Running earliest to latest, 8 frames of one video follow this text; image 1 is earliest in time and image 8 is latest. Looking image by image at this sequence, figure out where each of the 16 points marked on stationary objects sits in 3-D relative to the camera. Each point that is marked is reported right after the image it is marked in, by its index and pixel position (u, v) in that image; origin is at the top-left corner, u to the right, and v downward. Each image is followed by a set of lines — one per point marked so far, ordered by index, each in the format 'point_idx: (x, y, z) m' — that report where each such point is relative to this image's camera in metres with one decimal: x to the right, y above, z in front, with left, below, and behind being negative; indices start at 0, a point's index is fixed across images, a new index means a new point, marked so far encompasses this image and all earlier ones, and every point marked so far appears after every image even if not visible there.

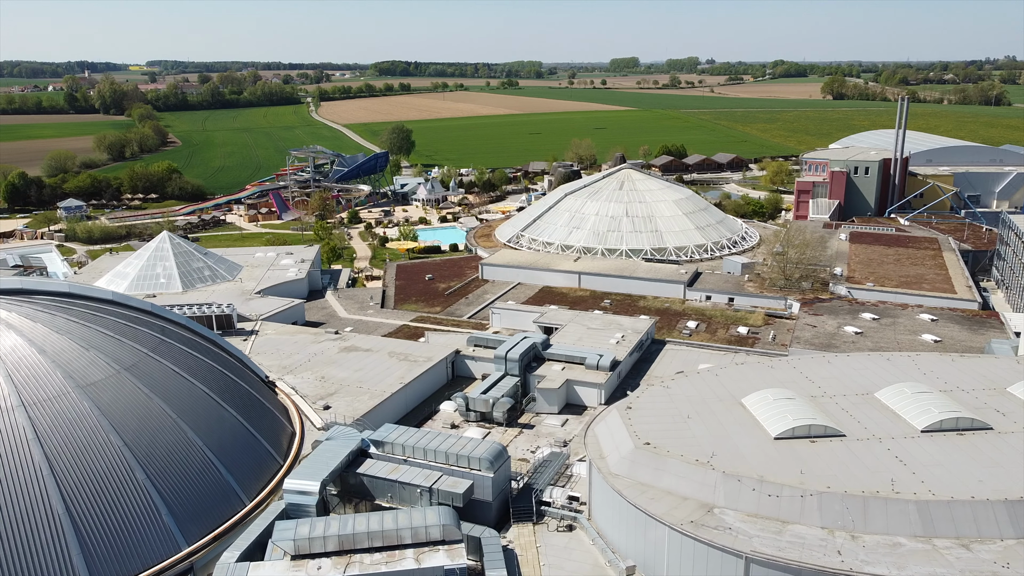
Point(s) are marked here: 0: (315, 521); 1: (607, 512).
0: (-2.7, -3.3, +16.2) m
1: (+1.4, -3.3, +17.1) m
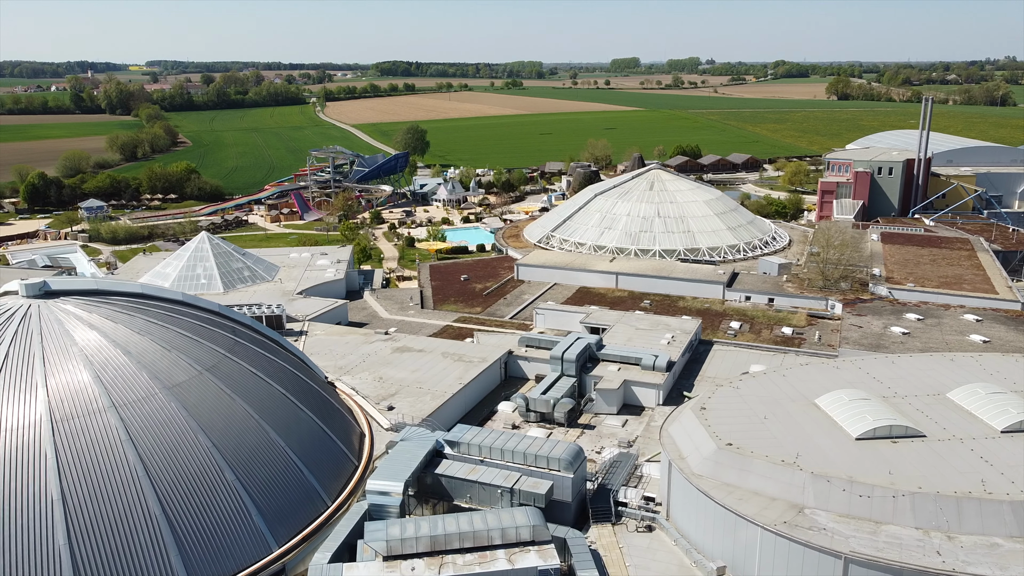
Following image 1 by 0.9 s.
0: (-1.5, -3.3, +16.2) m
1: (+2.6, -3.3, +17.2) m
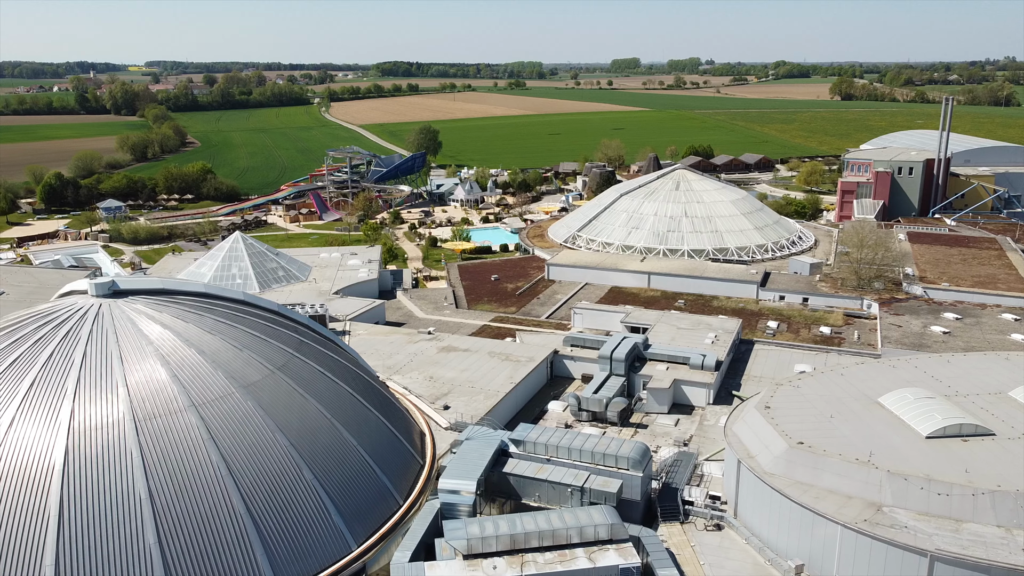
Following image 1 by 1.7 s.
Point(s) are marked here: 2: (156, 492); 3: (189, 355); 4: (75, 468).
0: (-0.4, -3.3, +16.3) m
1: (+3.7, -3.3, +17.2) m
2: (-4.4, -2.5, +14.3) m
3: (-4.6, -1.0, +16.6) m
4: (-5.3, -2.2, +14.2) m
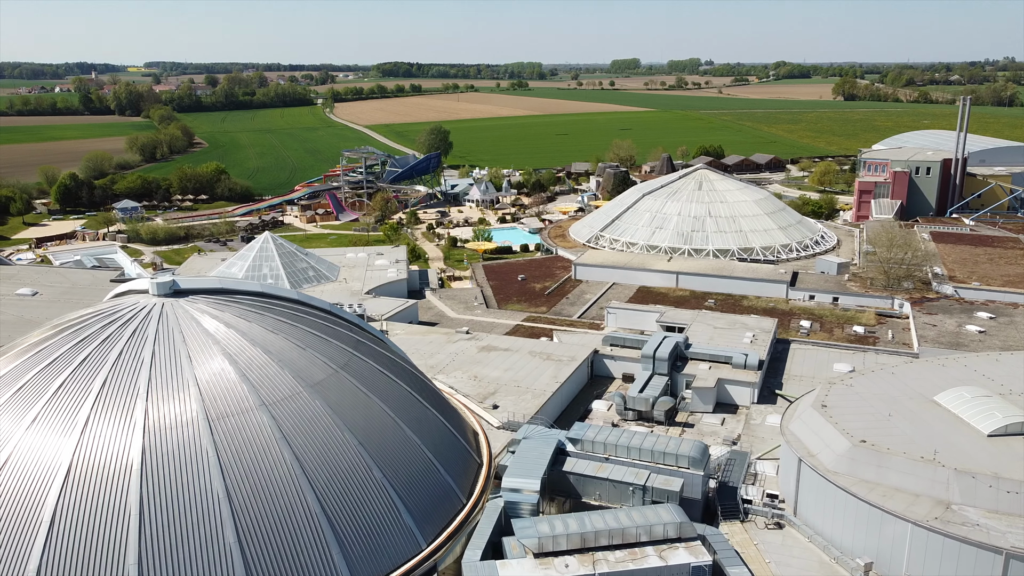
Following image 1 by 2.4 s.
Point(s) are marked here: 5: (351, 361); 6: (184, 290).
0: (+0.5, -3.2, +16.3) m
1: (+4.6, -3.3, +17.2) m
2: (-3.4, -2.5, +14.3) m
3: (-3.6, -0.9, +16.6) m
4: (-4.4, -2.2, +14.2) m
5: (-2.5, -1.1, +17.9) m
6: (-5.1, 0.0, +18.3) m
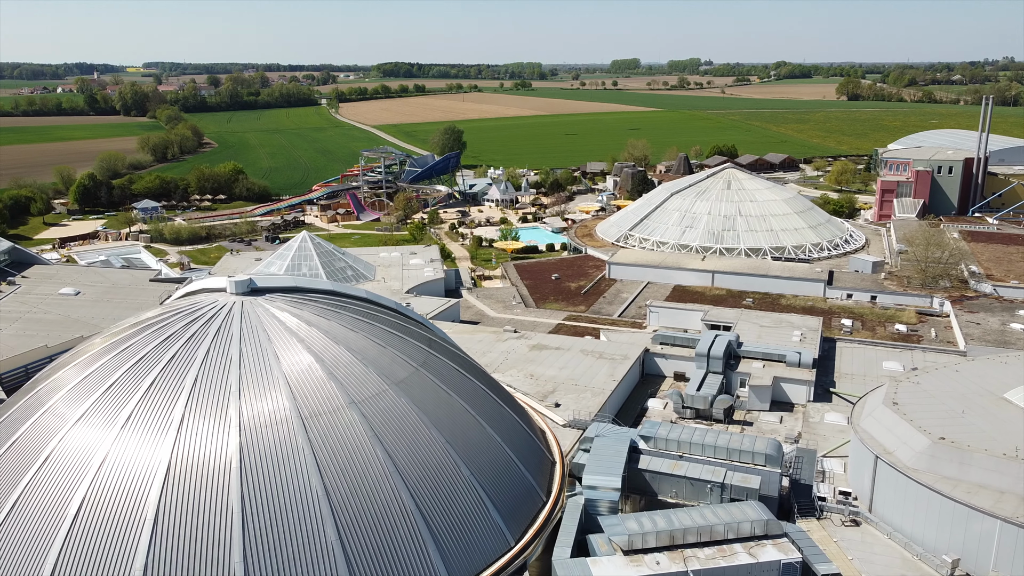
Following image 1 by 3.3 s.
0: (+1.7, -3.2, +16.3) m
1: (+5.8, -3.2, +17.2) m
2: (-2.2, -2.5, +14.3) m
3: (-2.4, -0.9, +16.6) m
4: (-3.2, -2.2, +14.3) m
5: (-1.3, -1.1, +17.9) m
6: (-3.9, 0.0, +18.3) m
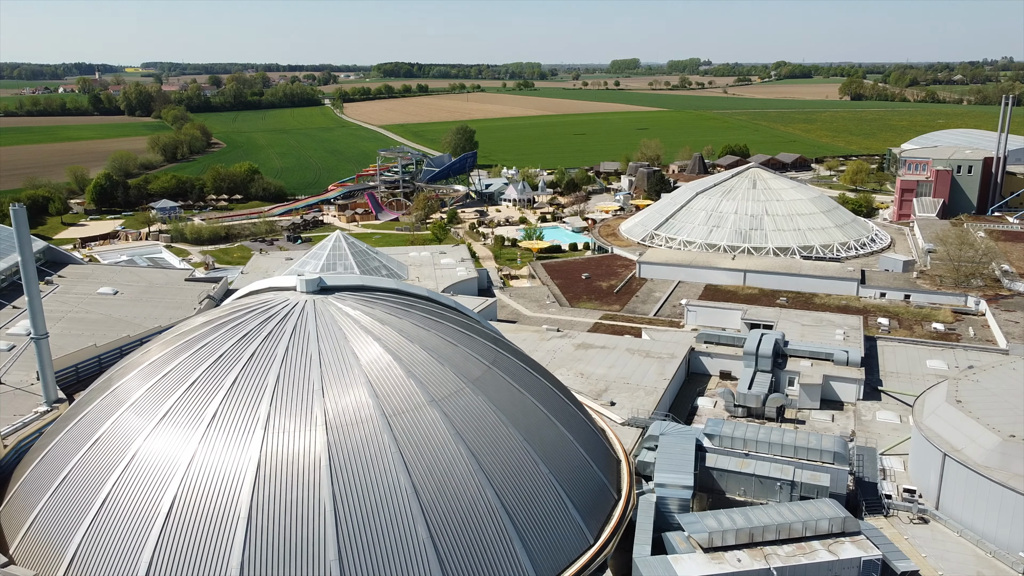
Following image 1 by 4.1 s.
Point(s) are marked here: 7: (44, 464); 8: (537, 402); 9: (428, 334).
0: (+2.8, -3.2, +16.3) m
1: (+6.9, -3.2, +17.3) m
2: (-1.1, -2.4, +14.4) m
3: (-1.4, -0.9, +16.6) m
4: (-2.1, -2.1, +14.3) m
5: (-0.2, -1.1, +17.9) m
6: (-2.9, 0.0, +18.3) m
7: (-6.3, -2.4, +15.9) m
8: (+0.4, -1.7, +17.4) m
9: (-1.3, -0.7, +17.3) m
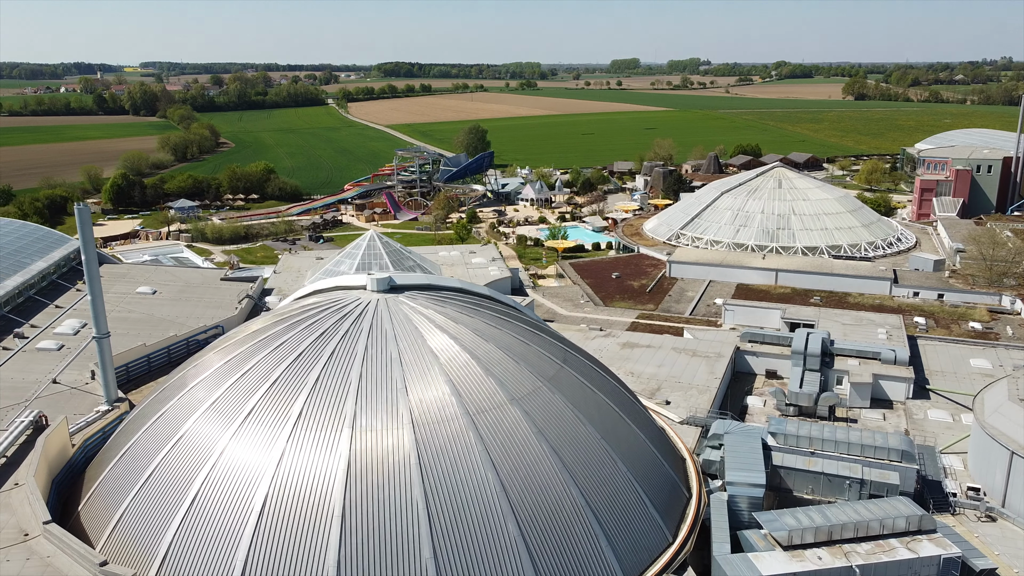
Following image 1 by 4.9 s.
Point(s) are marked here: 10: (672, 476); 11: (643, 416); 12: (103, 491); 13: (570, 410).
0: (+3.9, -3.2, +16.4) m
1: (+8.0, -3.2, +17.4) m
2: (-0.1, -2.4, +14.4) m
3: (-0.3, -0.9, +16.6) m
4: (-1.0, -2.1, +14.3) m
5: (+0.9, -1.0, +18.0) m
6: (-1.8, 0.0, +18.3) m
7: (-5.3, -2.4, +15.9) m
8: (+1.4, -1.7, +17.4) m
9: (-0.2, -0.7, +17.3) m
10: (+2.4, -2.8, +17.2) m
11: (+2.1, -2.1, +18.3) m
12: (-5.5, -2.7, +15.7) m
13: (+0.8, -1.7, +16.2) m
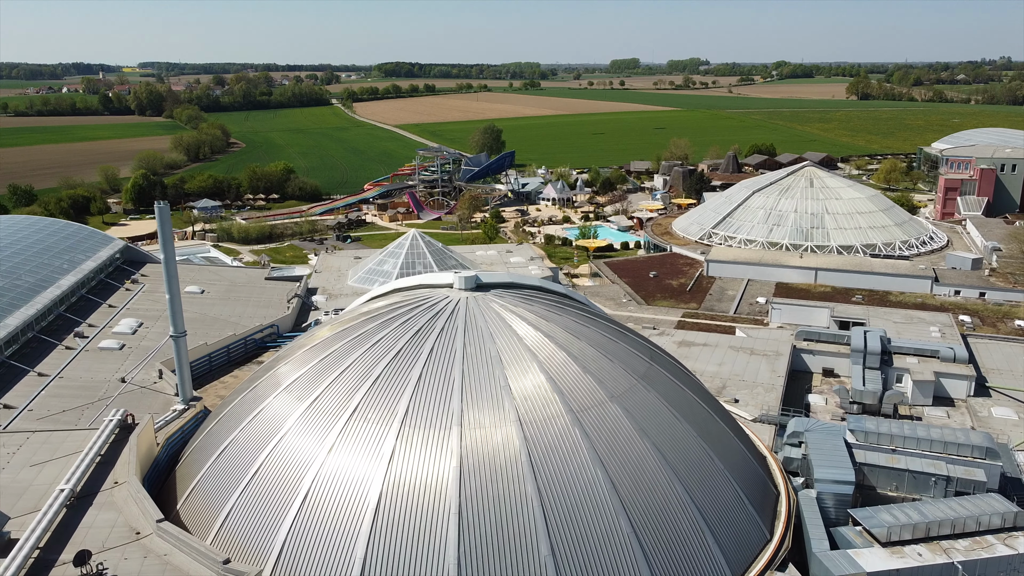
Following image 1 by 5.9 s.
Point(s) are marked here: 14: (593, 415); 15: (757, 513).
0: (+5.2, -3.1, +16.4) m
1: (+9.3, -3.1, +17.4) m
2: (+1.3, -2.4, +14.4) m
3: (+1.0, -0.8, +16.7) m
4: (+0.4, -2.1, +14.3) m
5: (+2.2, -1.0, +18.0) m
6: (-0.5, +0.1, +18.3) m
7: (-3.9, -2.4, +15.9) m
8: (+2.8, -1.7, +17.5) m
9: (+1.1, -0.6, +17.4) m
10: (+3.7, -2.8, +17.3) m
11: (+3.4, -2.0, +18.4) m
12: (-4.2, -2.7, +15.7) m
13: (+2.1, -1.7, +16.3) m
14: (+1.0, -1.7, +15.3) m
15: (+3.4, -3.1, +16.2) m
